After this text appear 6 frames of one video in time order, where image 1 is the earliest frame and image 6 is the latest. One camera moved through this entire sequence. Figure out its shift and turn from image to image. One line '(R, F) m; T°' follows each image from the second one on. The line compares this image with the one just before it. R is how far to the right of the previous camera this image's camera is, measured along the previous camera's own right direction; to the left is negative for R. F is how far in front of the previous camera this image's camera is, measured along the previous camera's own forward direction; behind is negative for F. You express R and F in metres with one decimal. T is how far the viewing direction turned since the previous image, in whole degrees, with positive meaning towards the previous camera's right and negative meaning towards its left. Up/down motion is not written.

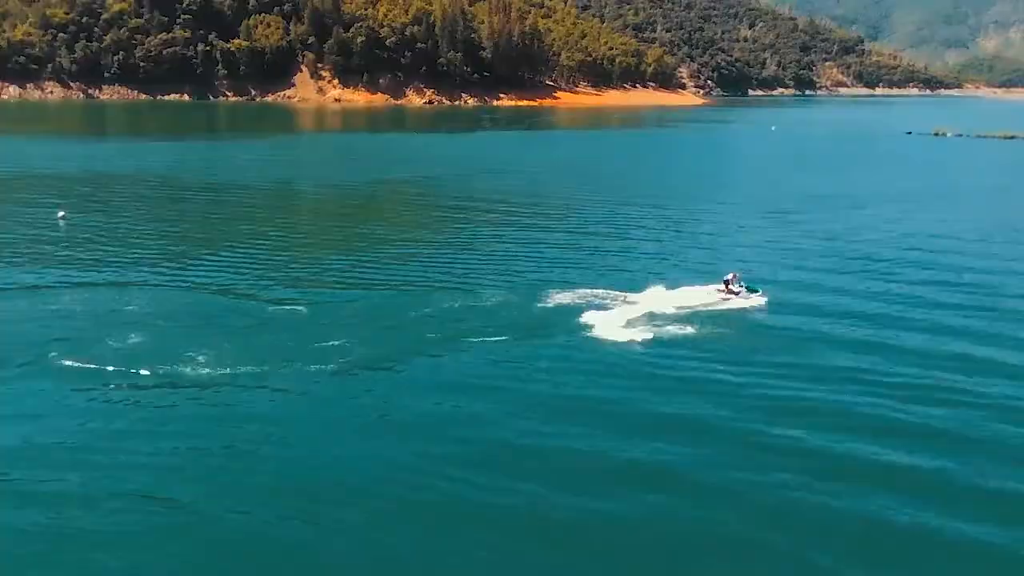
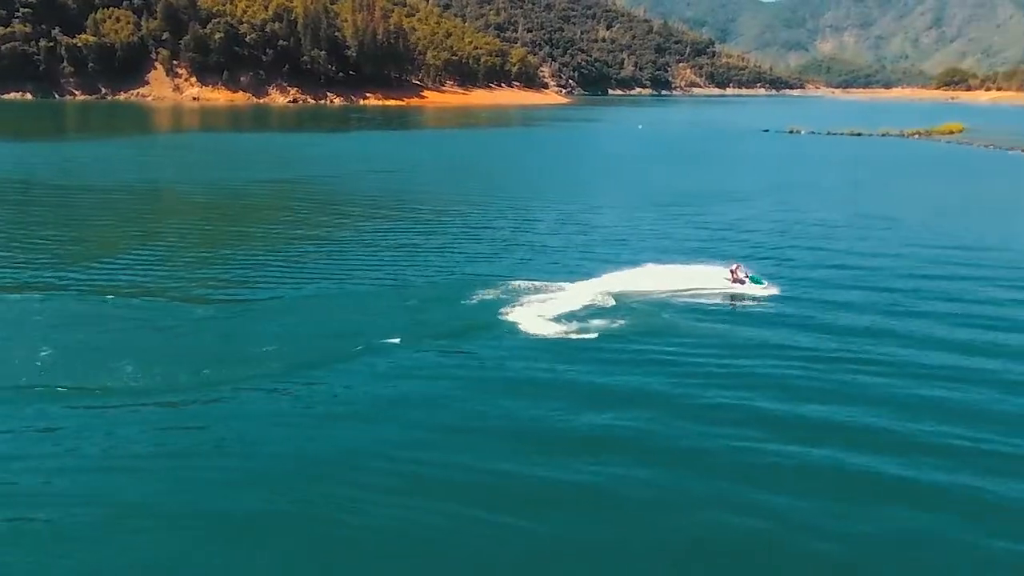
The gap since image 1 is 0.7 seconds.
(-1.4, -0.4) m; +8°
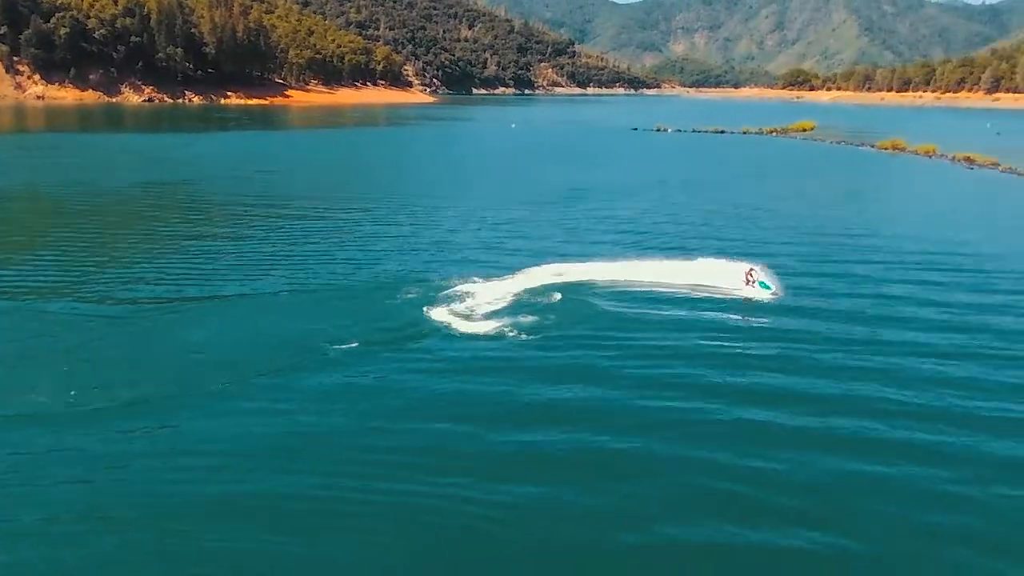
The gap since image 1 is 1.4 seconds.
(-1.7, -0.2) m; +8°
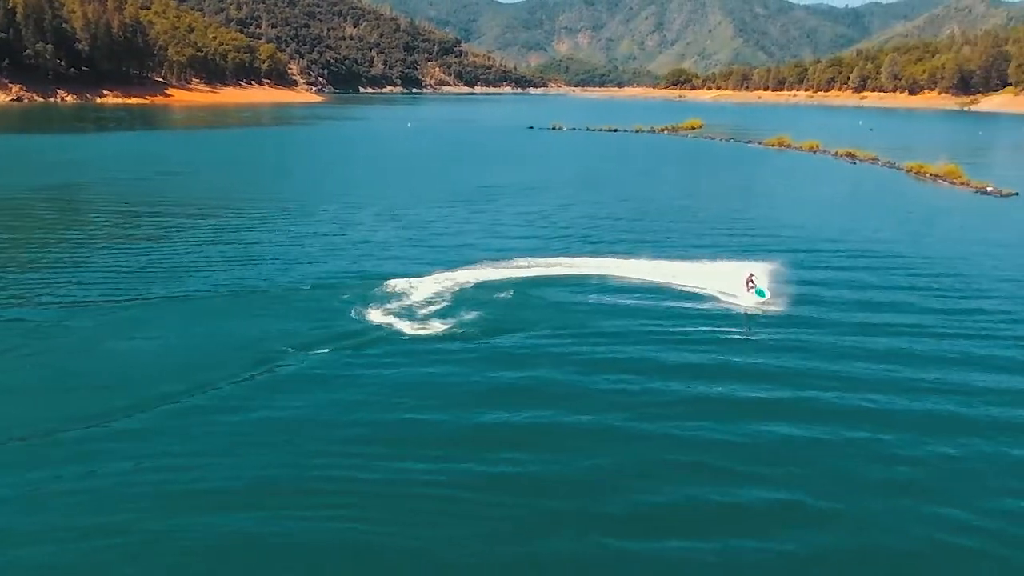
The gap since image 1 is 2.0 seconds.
(-1.5, -0.2) m; +7°
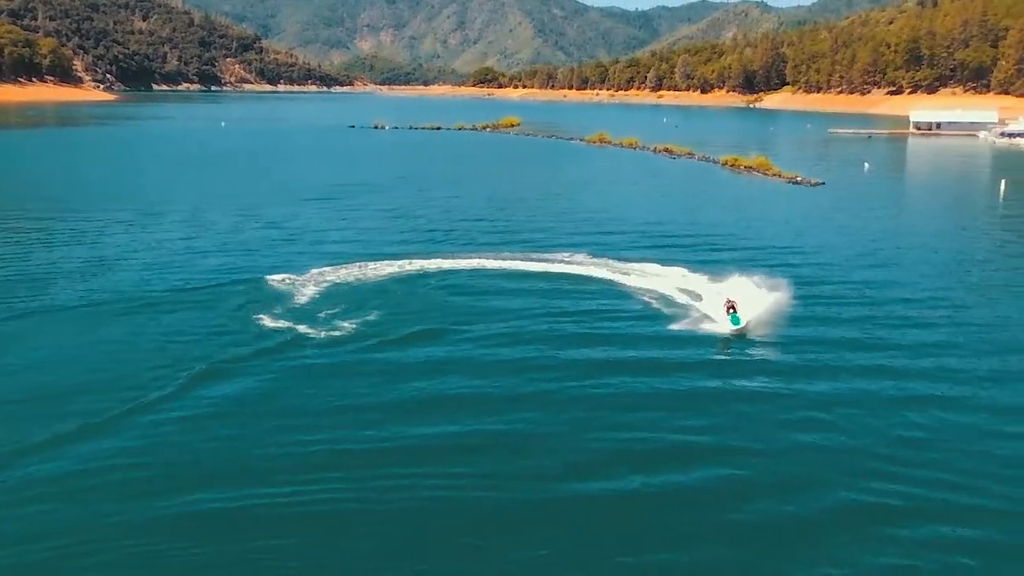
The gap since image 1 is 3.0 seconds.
(-2.5, -0.6) m; +12°
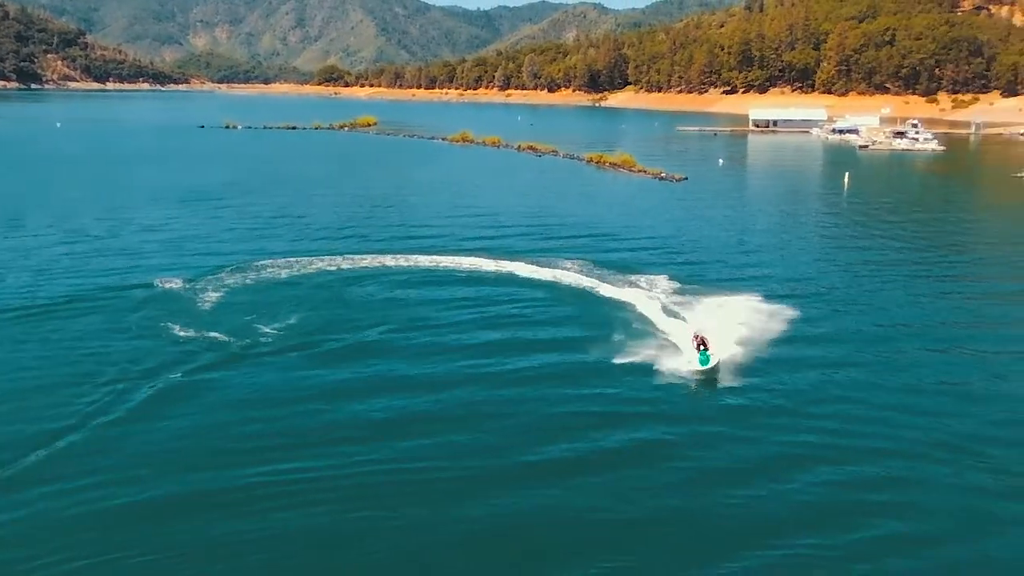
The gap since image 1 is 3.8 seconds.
(-2.0, -0.8) m; +9°
